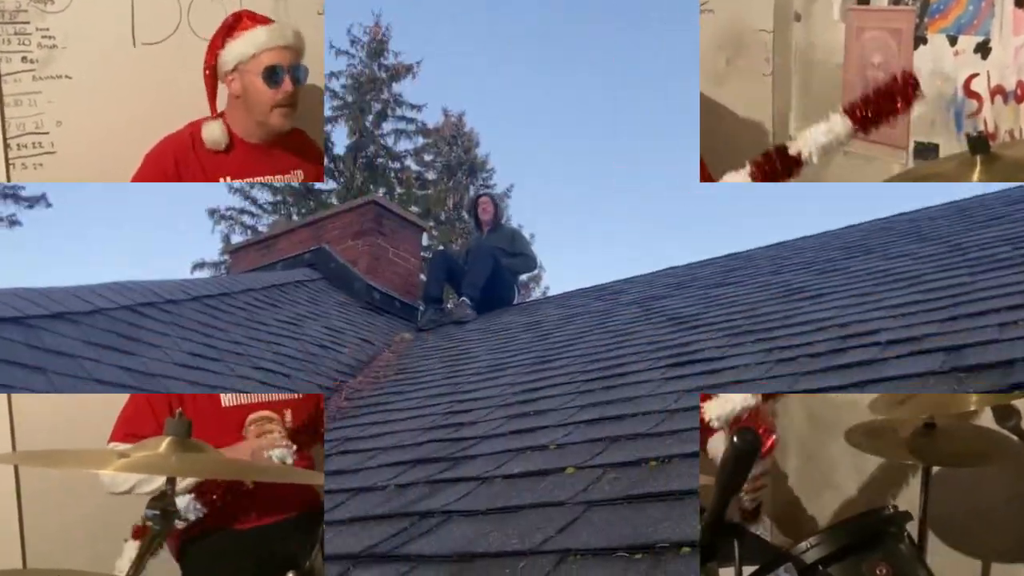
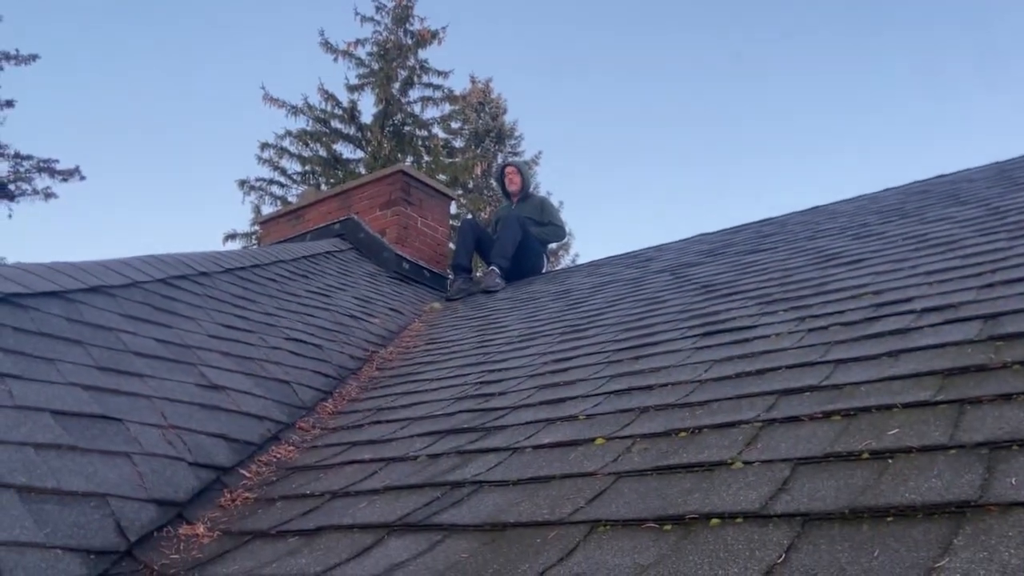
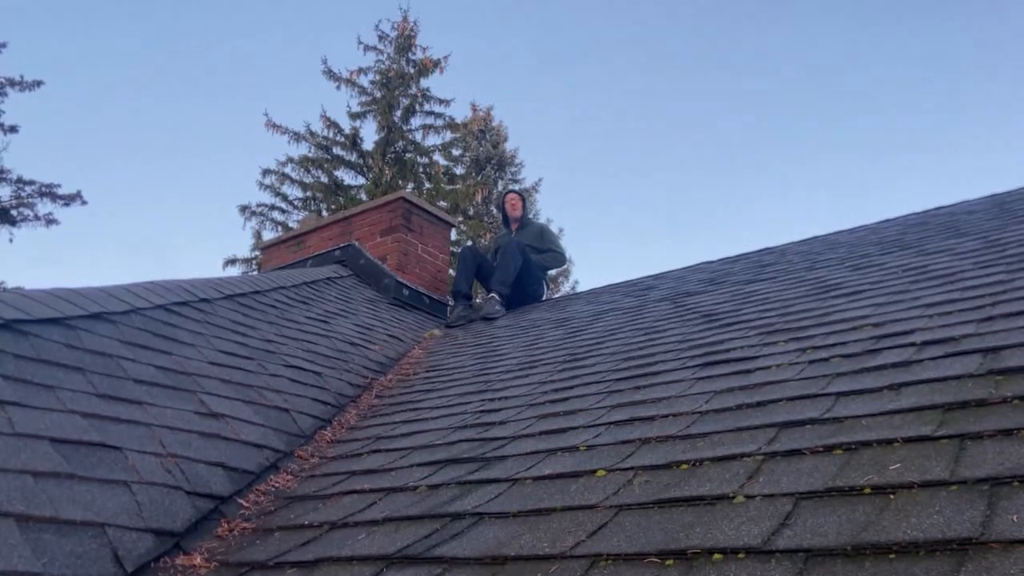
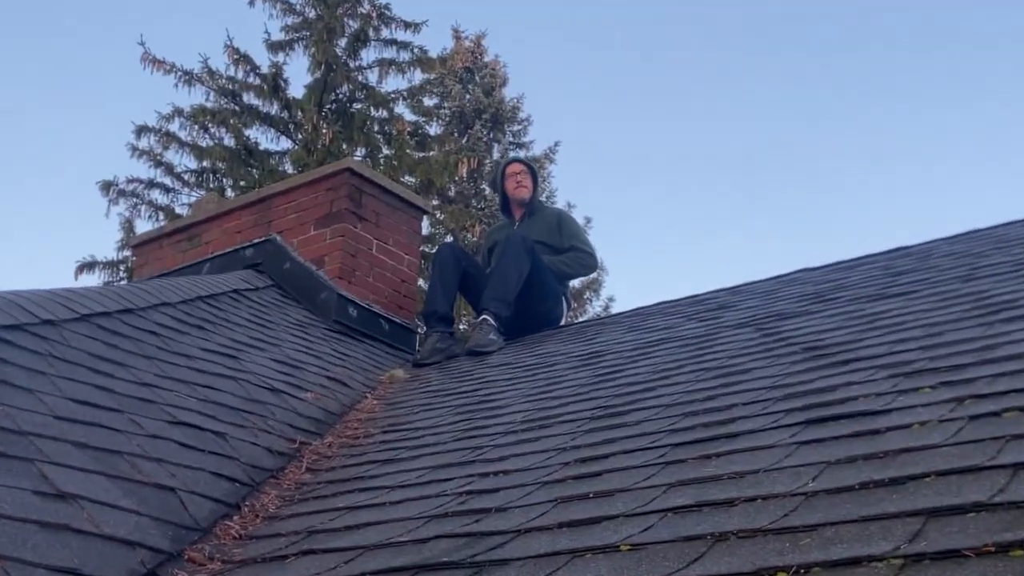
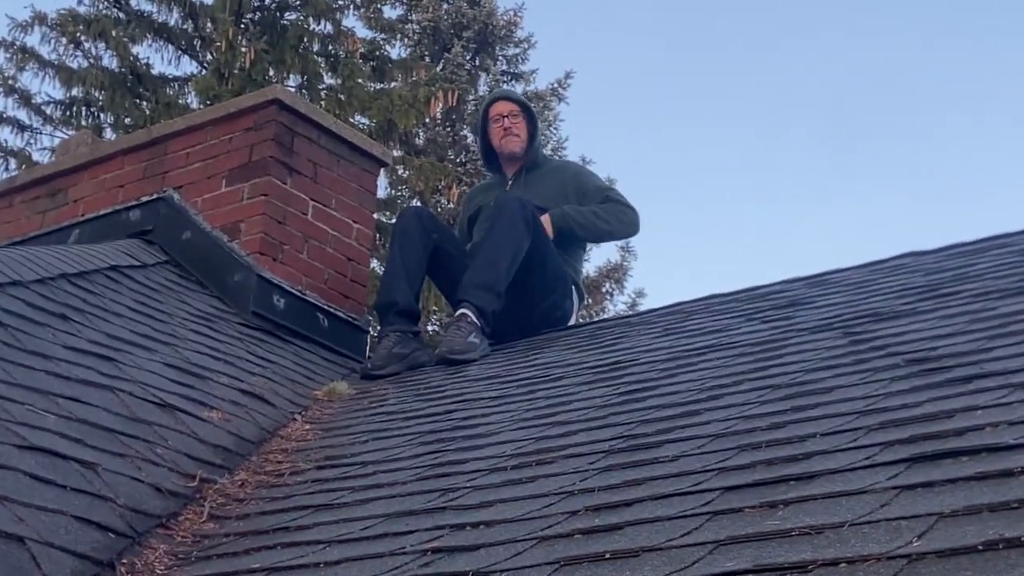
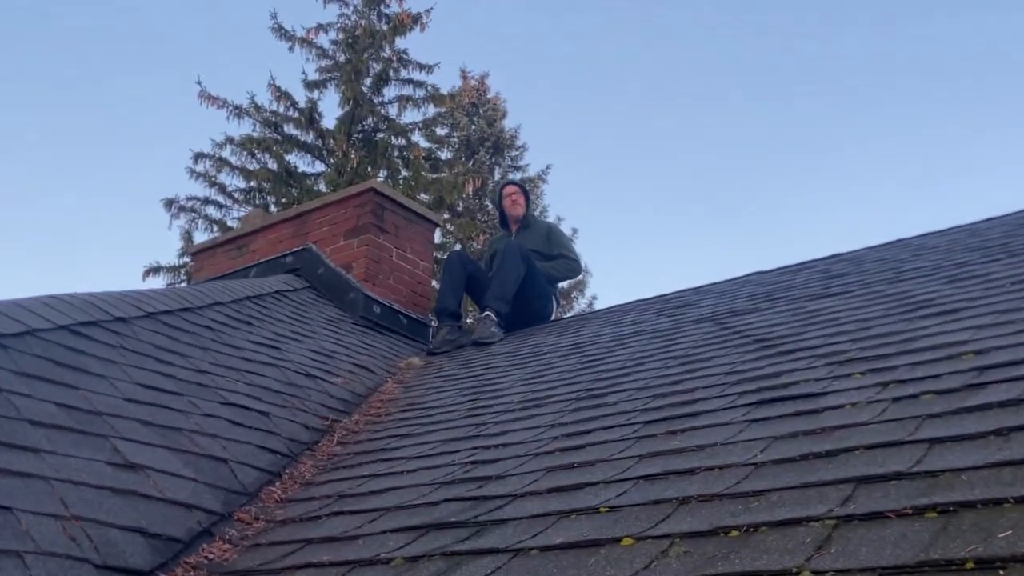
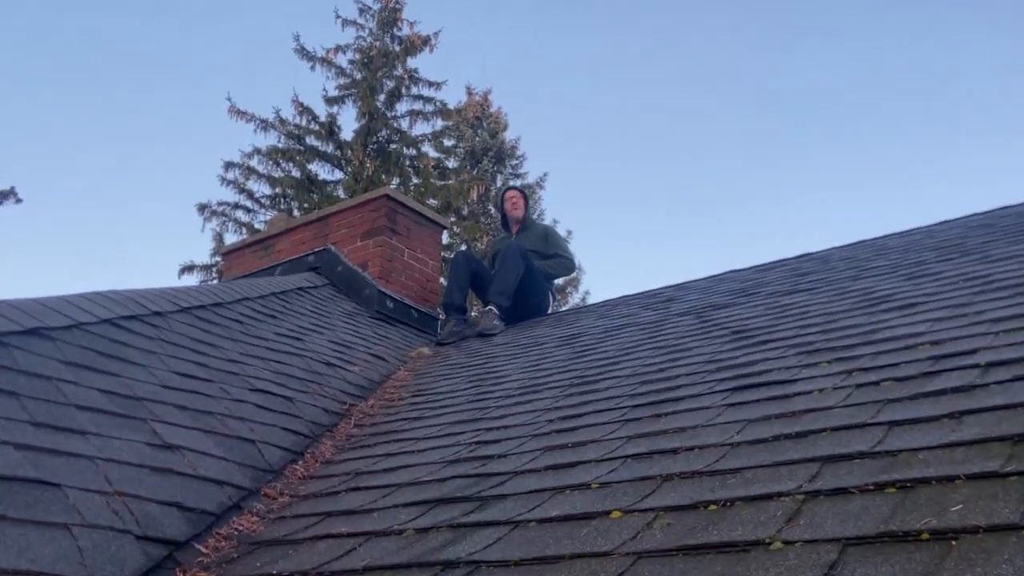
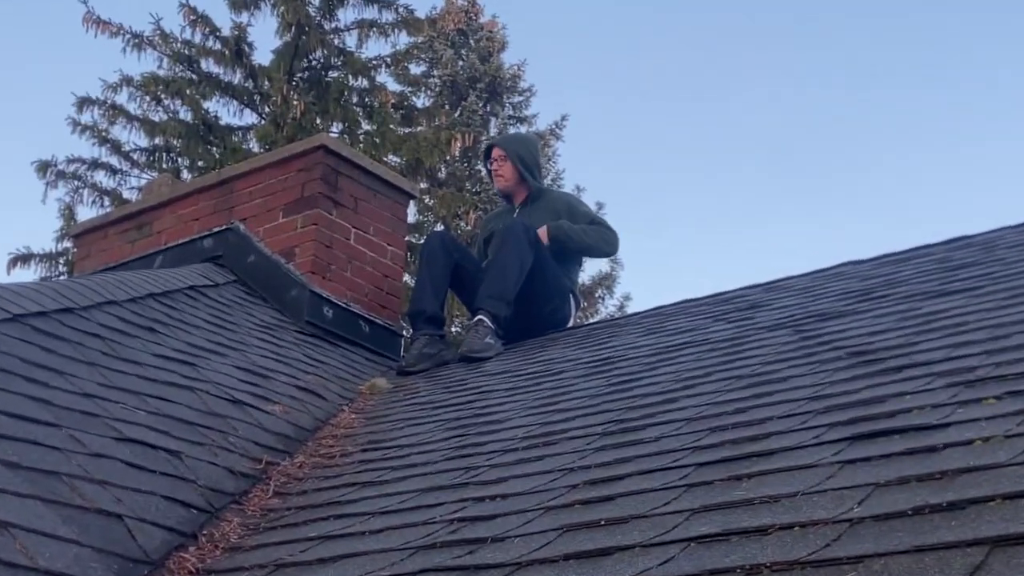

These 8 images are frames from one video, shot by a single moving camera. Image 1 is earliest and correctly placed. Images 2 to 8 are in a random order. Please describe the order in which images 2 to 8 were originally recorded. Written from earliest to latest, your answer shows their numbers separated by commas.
2, 3, 7, 6, 4, 8, 5
